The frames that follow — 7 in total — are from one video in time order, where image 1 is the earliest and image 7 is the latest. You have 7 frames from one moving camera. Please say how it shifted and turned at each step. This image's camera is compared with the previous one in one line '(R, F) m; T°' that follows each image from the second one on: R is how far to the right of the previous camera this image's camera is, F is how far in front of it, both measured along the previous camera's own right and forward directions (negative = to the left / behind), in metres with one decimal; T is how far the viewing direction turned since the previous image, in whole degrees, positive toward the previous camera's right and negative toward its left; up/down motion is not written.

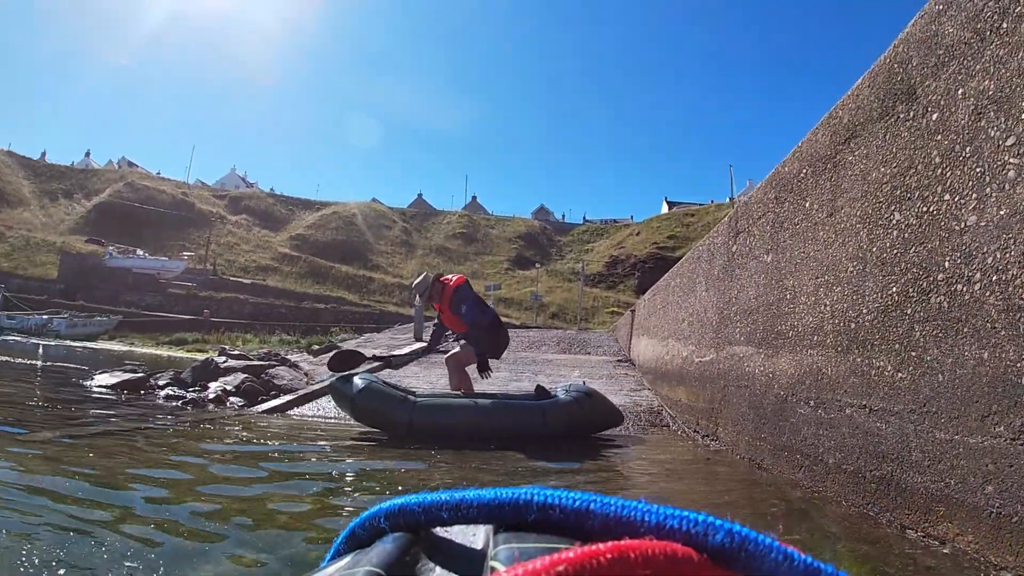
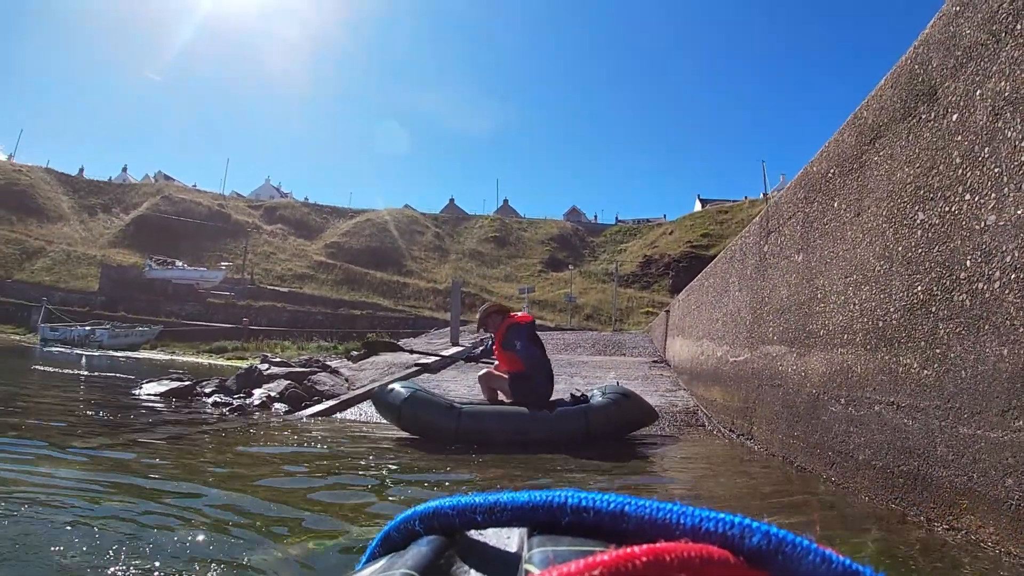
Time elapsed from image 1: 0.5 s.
(+0.2, -0.3) m; -3°
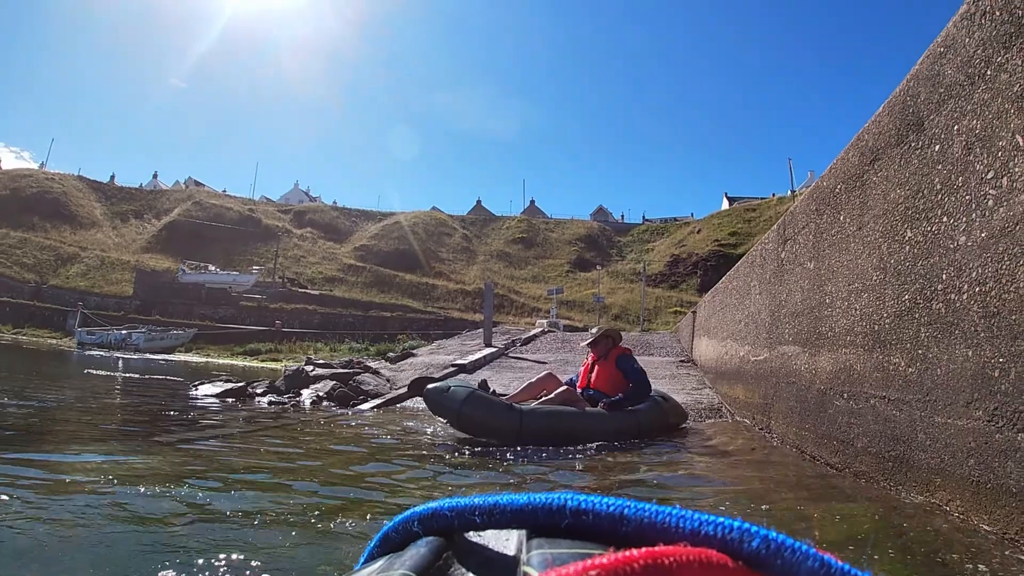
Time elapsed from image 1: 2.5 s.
(+0.4, -0.3) m; -2°
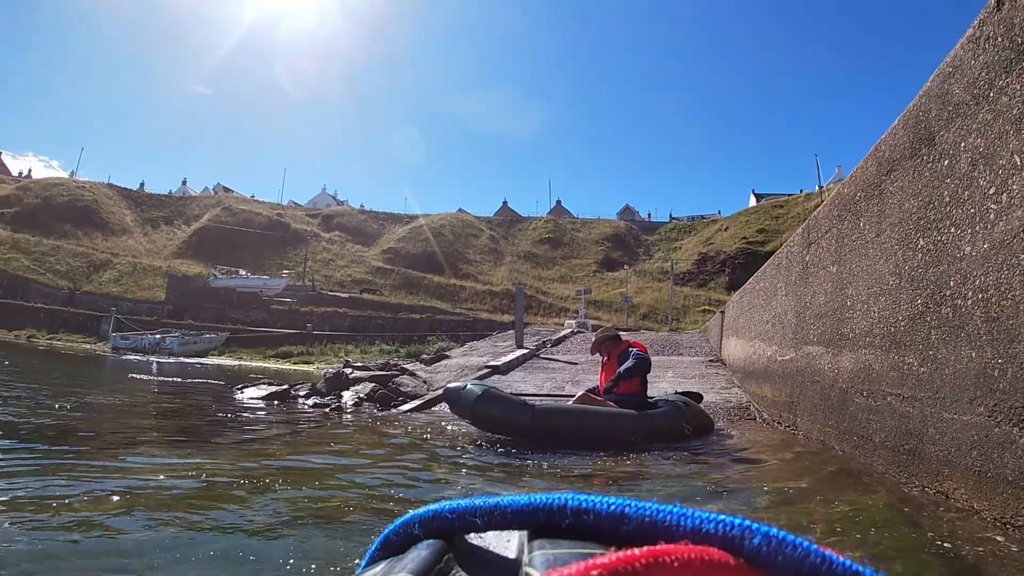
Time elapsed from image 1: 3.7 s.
(+0.4, -0.2) m; -2°
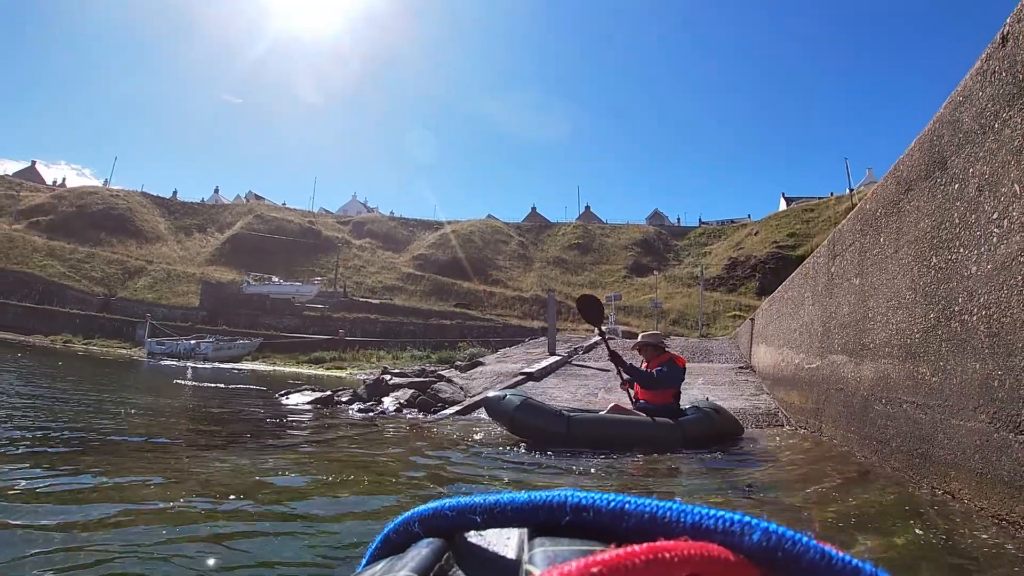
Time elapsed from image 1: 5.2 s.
(+0.3, -0.1) m; -2°
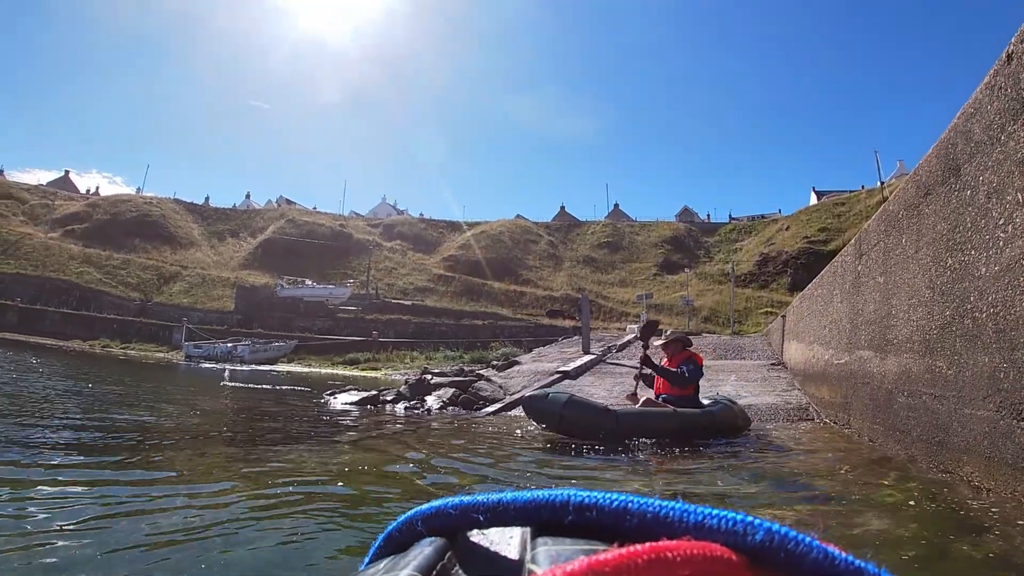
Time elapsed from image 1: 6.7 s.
(+0.3, 0.0) m; -2°
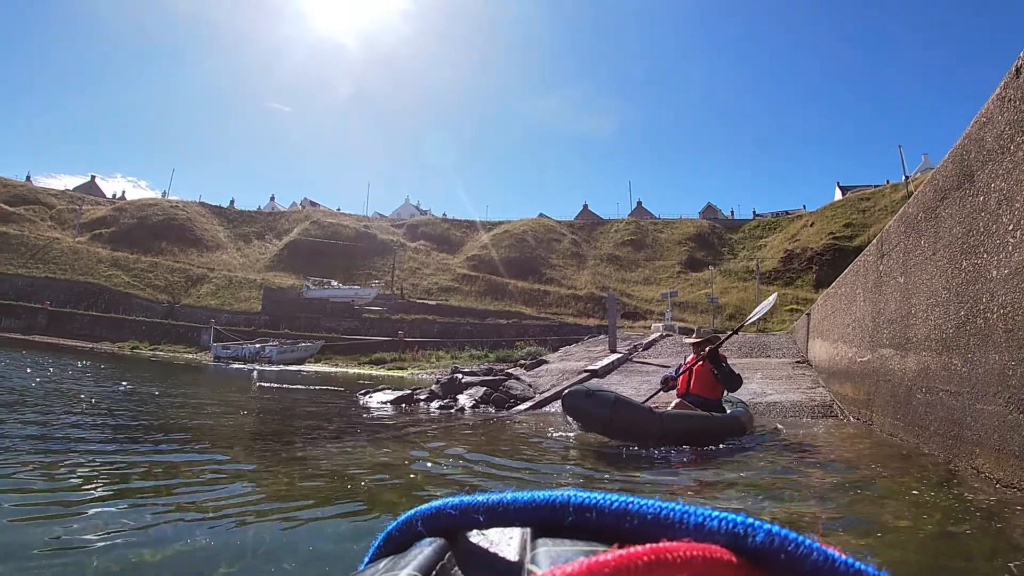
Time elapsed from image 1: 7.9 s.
(+0.3, 0.0) m; -2°
